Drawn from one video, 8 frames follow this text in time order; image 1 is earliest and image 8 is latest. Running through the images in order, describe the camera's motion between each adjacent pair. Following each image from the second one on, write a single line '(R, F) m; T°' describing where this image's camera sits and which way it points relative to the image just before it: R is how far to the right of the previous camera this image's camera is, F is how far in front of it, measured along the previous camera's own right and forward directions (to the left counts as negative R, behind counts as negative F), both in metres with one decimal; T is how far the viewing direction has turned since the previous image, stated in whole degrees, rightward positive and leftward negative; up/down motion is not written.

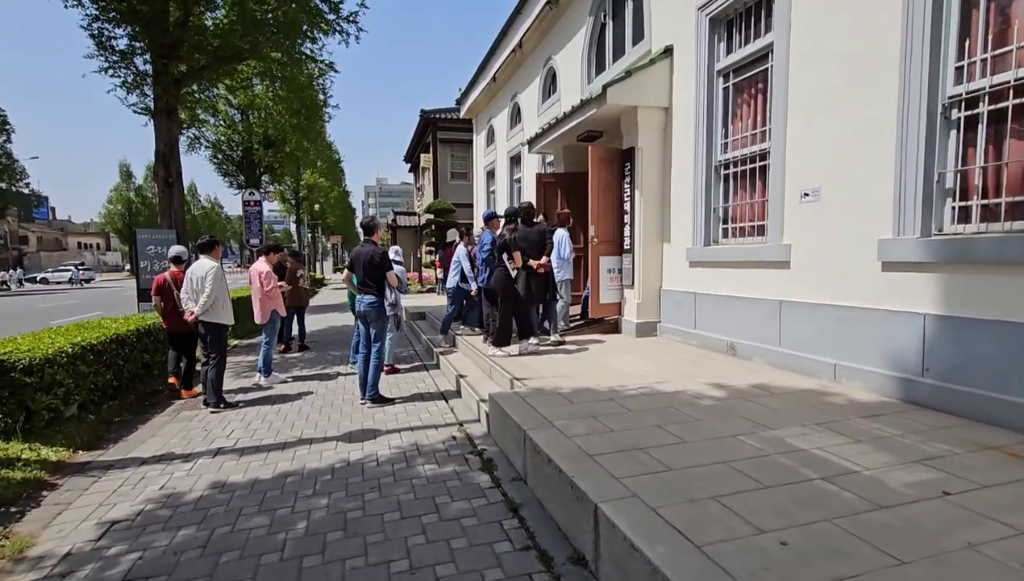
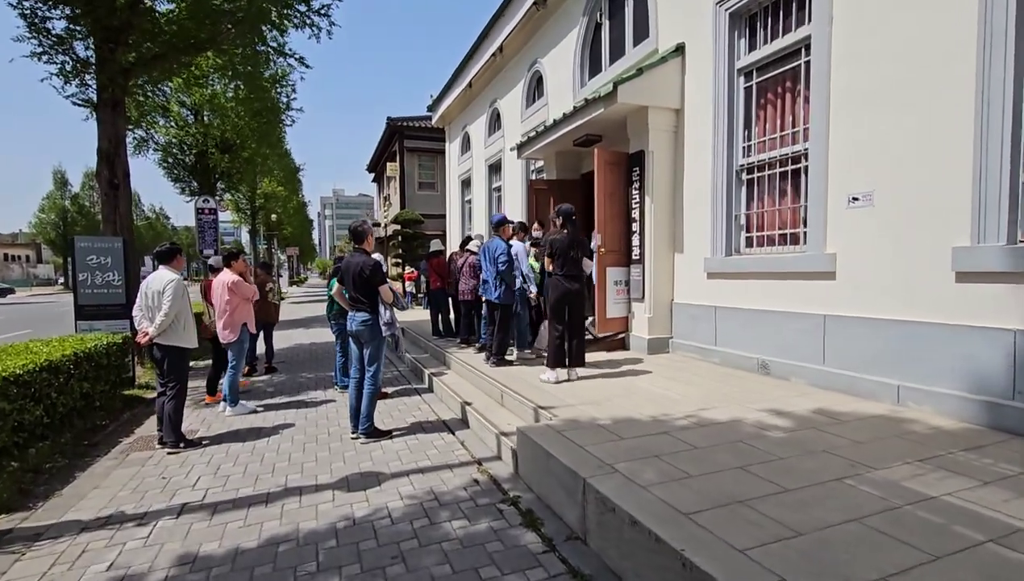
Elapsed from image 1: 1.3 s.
(-0.5, +0.7) m; +5°
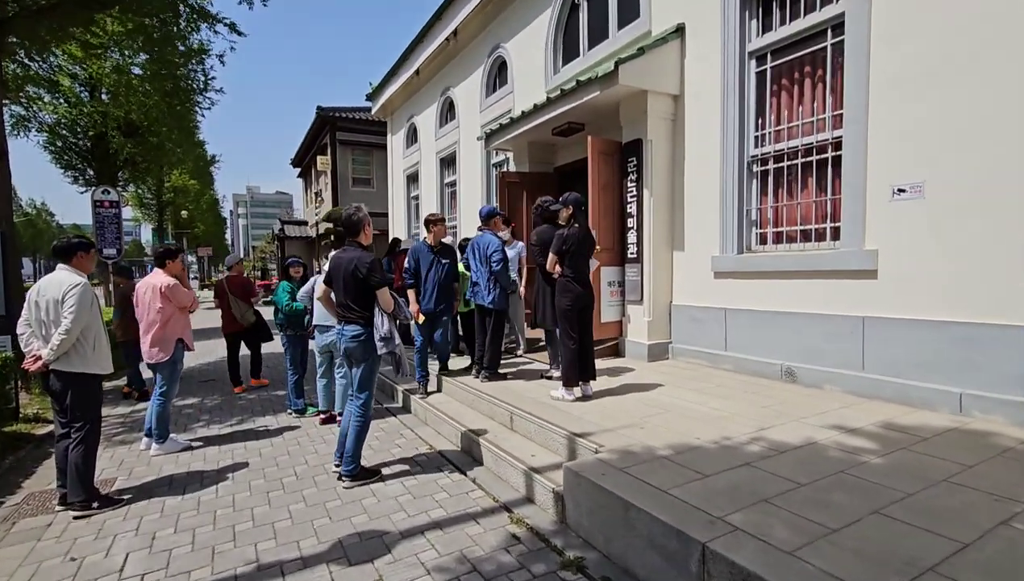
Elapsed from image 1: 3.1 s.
(-0.7, +0.8) m; +8°
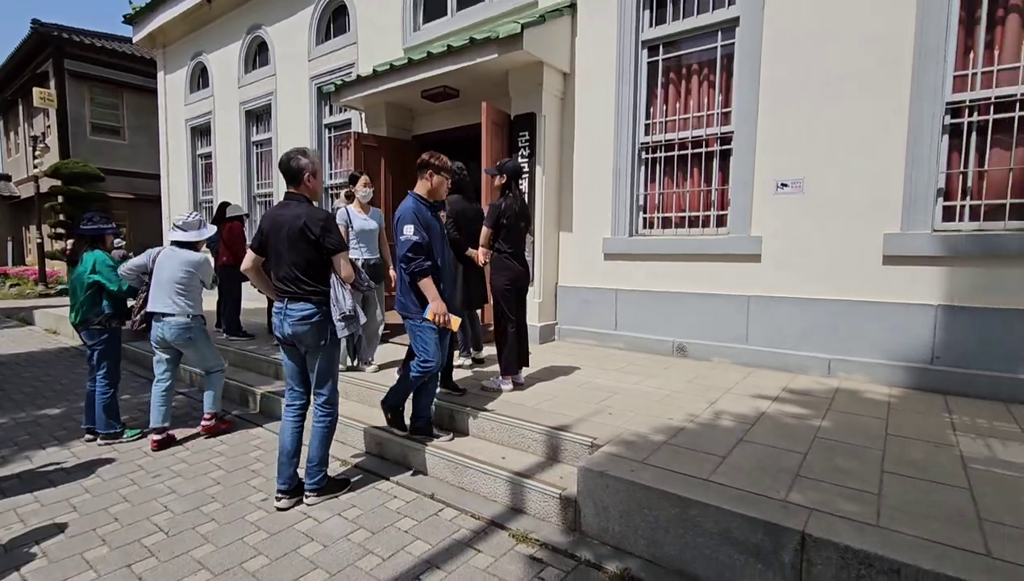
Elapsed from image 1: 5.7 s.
(-1.1, +0.8) m; +24°
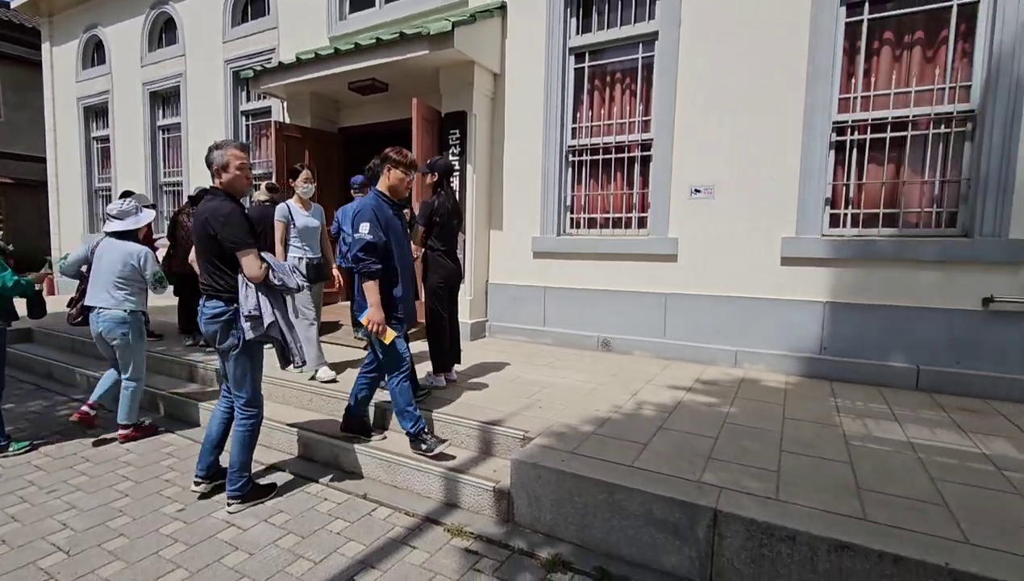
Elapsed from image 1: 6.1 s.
(0.0, -0.1) m; +8°
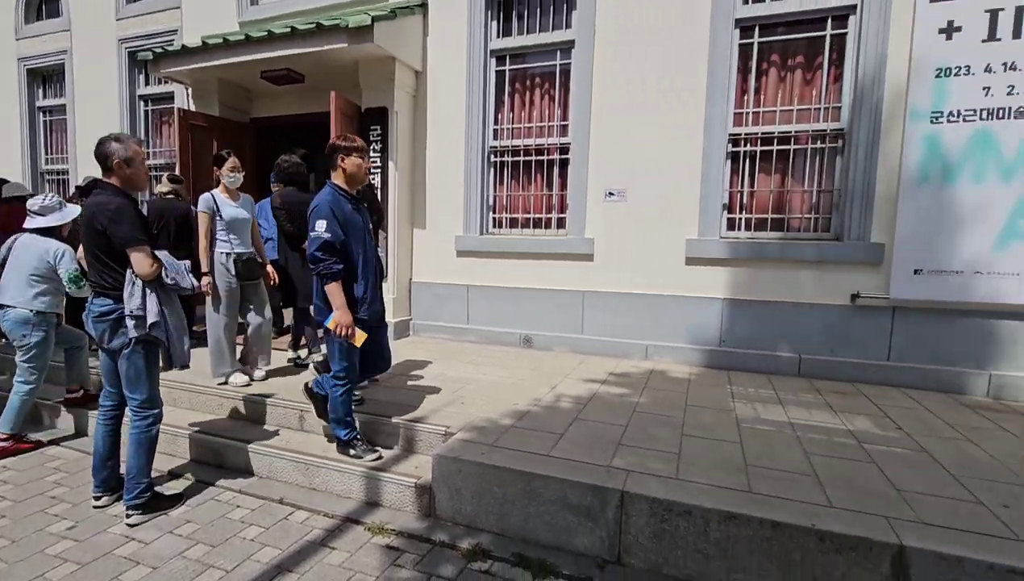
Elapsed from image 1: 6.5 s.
(0.0, -0.1) m; +8°
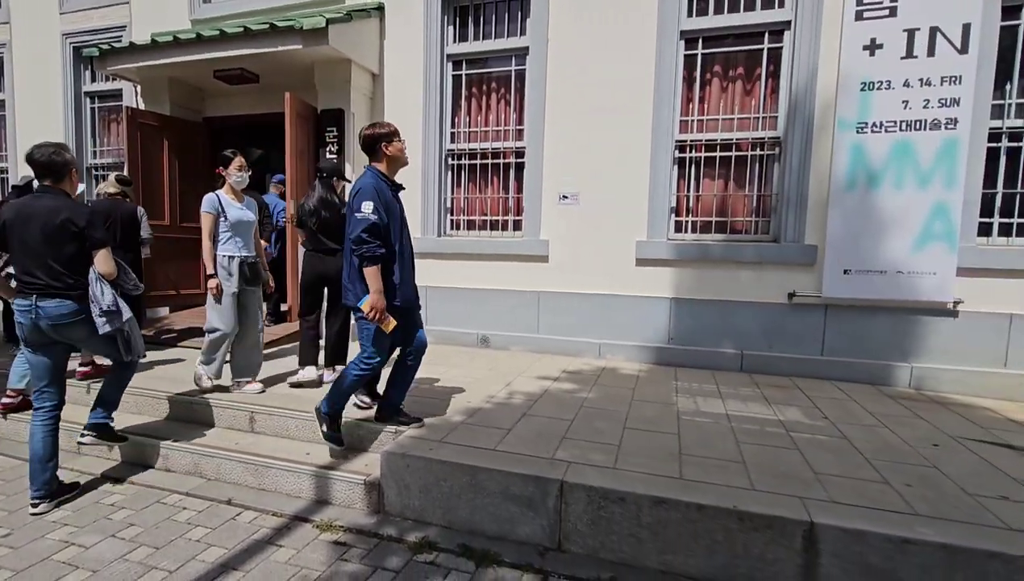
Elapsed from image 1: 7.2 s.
(+0.1, -0.1) m; +3°
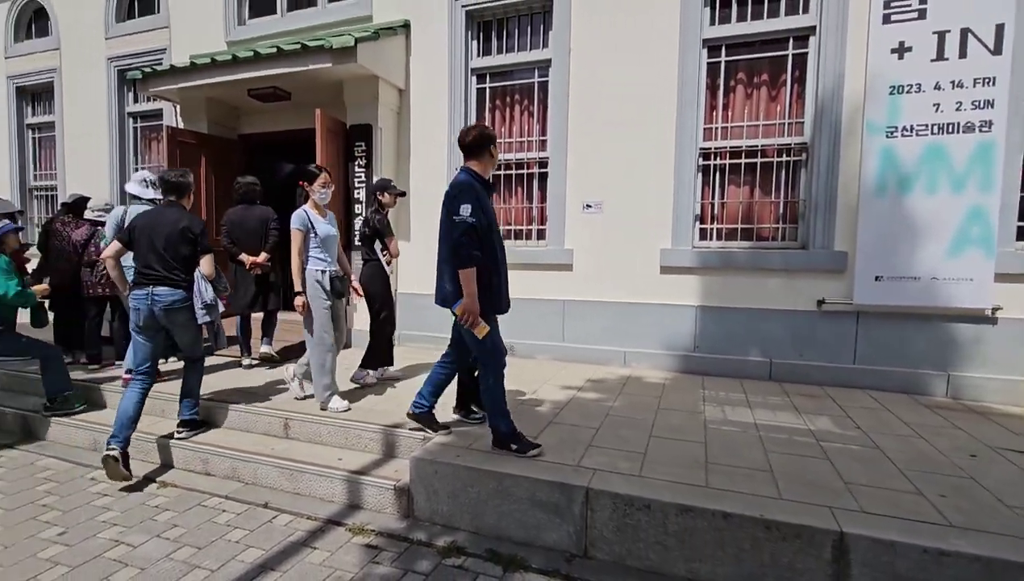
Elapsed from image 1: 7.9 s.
(0.0, -0.1) m; -3°
